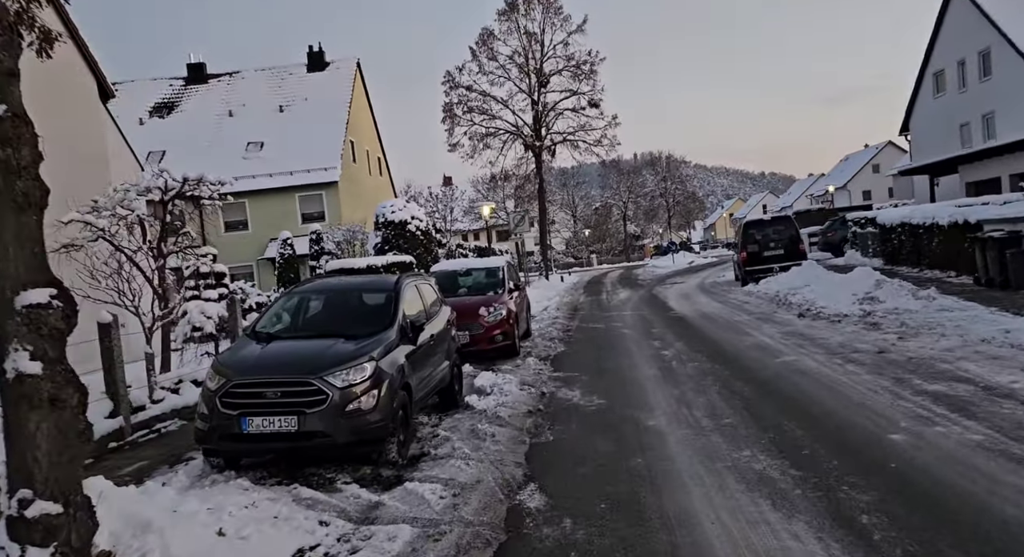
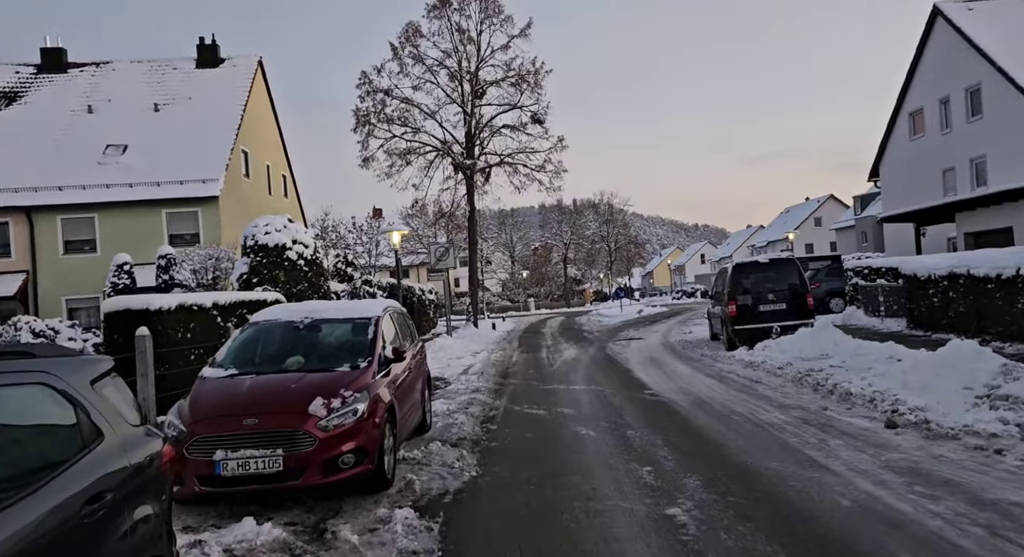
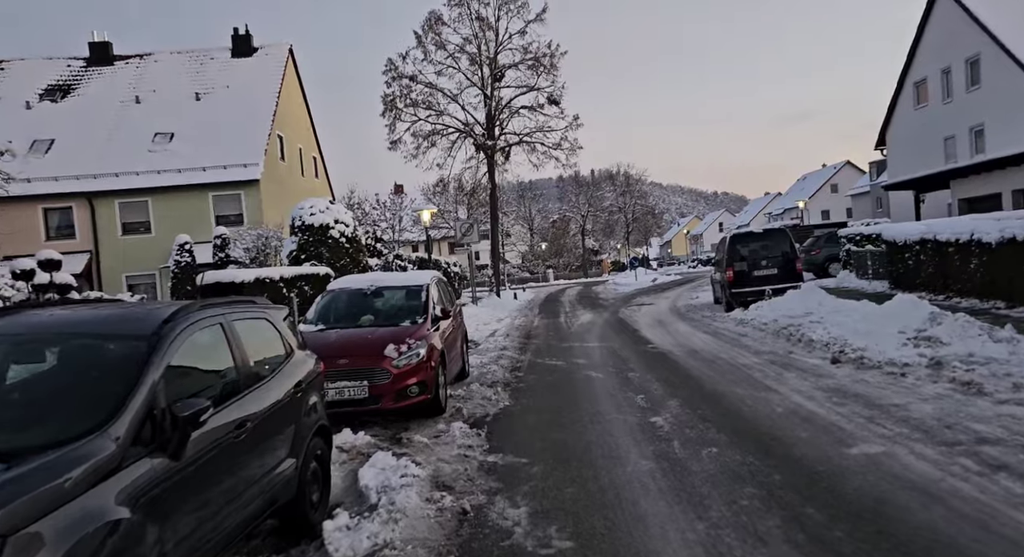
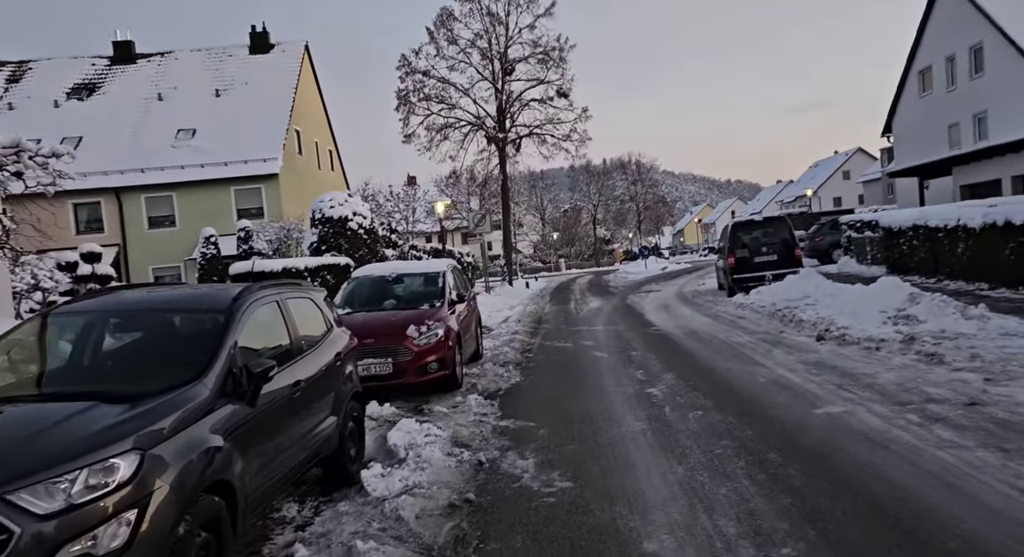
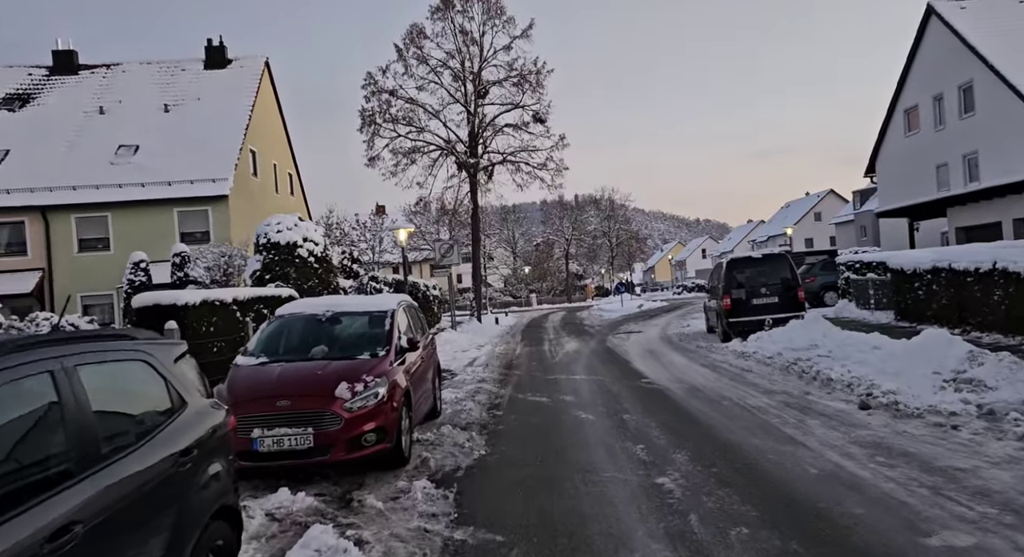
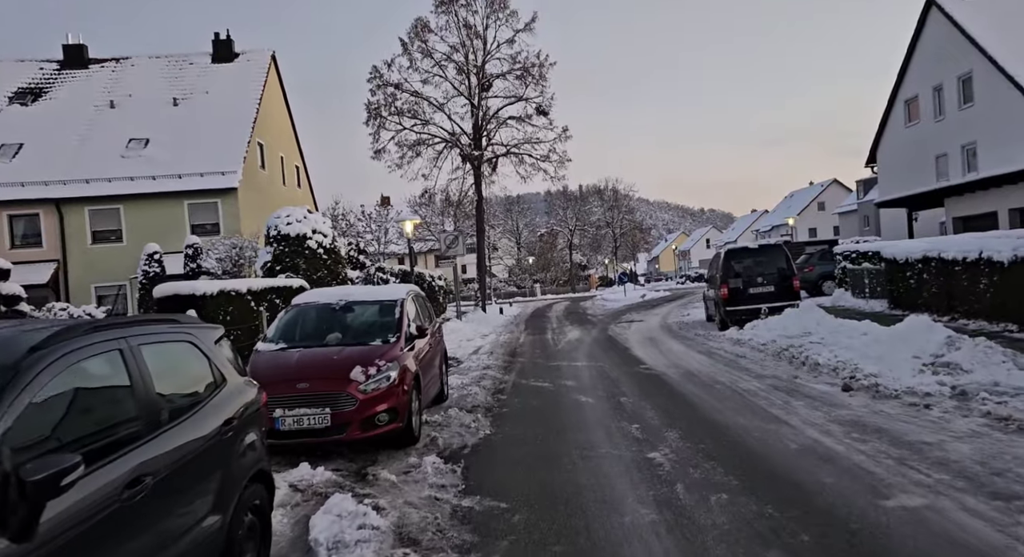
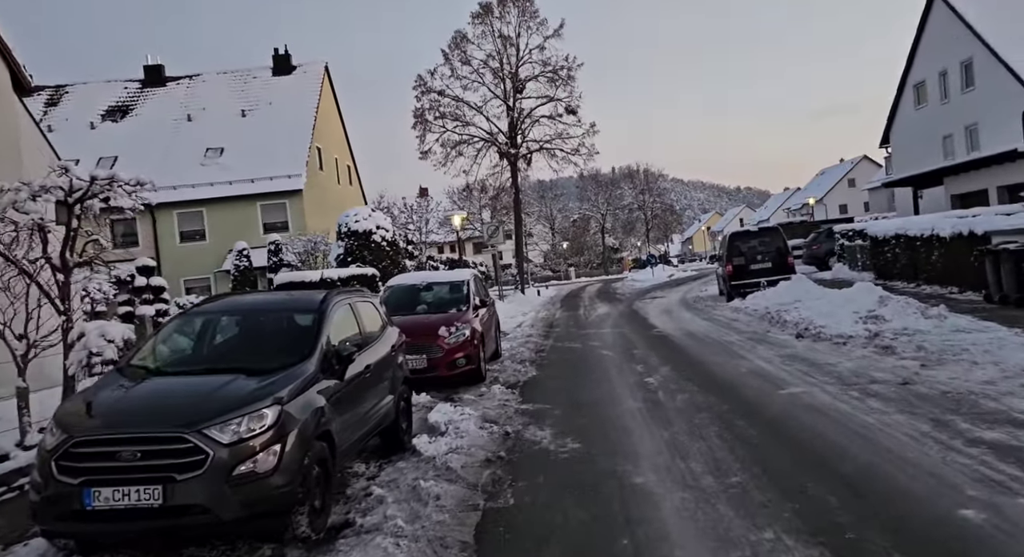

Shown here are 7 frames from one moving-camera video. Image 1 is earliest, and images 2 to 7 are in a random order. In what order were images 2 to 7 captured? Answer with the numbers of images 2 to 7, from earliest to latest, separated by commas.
7, 4, 3, 6, 5, 2
